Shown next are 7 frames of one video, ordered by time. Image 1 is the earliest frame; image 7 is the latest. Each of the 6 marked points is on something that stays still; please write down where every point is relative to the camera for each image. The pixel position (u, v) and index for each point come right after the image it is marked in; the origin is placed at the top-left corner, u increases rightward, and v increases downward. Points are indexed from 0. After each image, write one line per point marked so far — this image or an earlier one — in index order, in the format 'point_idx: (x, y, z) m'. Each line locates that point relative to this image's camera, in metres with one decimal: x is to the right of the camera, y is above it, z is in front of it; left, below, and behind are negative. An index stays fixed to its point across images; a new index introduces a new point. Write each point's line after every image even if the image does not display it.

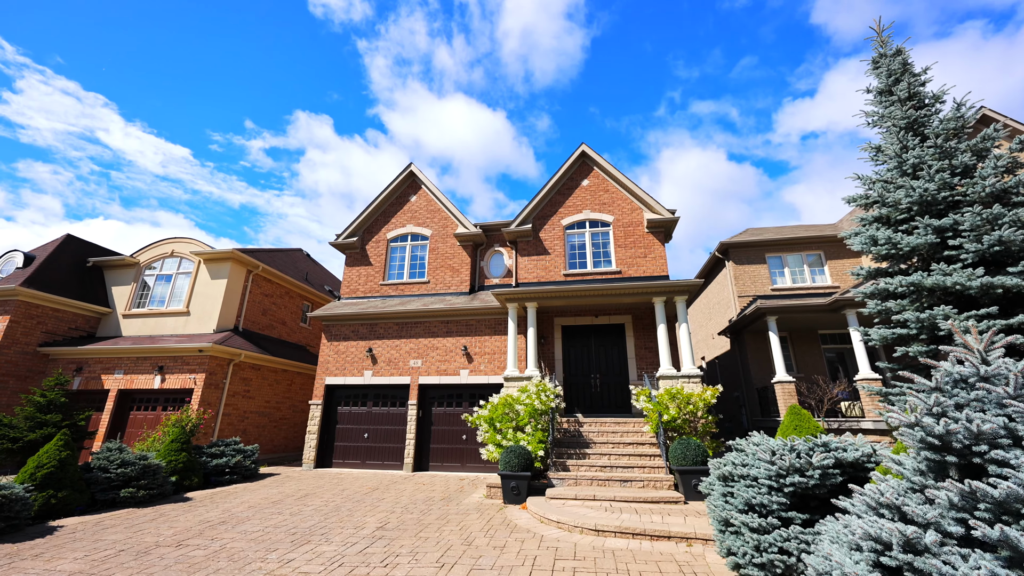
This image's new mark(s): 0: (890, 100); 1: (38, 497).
0: (+8.0, +4.0, +8.7) m
1: (-8.1, -3.6, +6.9) m
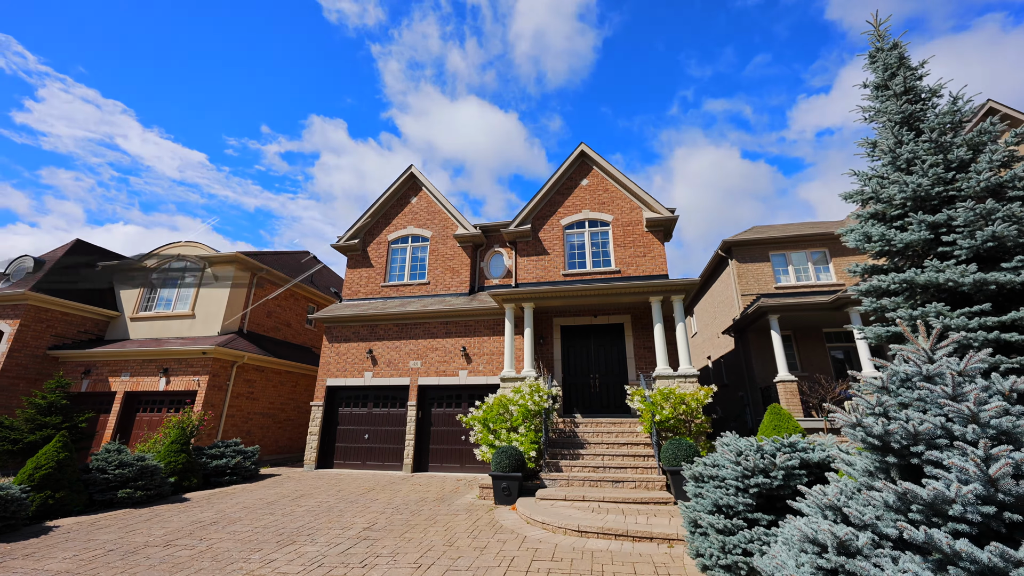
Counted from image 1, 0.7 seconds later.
0: (+7.8, +4.0, +8.5) m
1: (-8.3, -3.6, +7.1) m
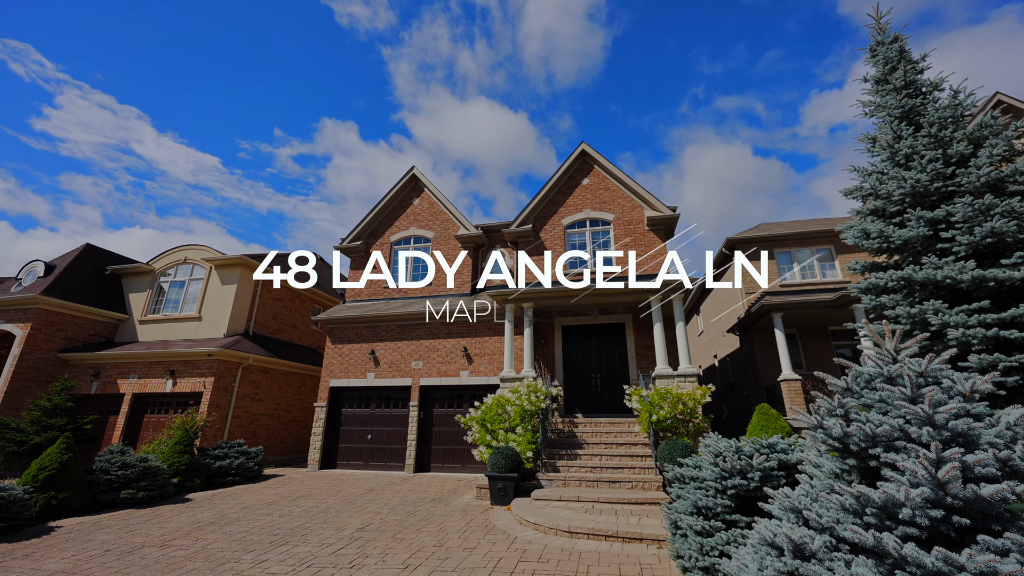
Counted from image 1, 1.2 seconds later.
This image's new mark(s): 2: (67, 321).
0: (+7.6, +4.1, +8.3) m
1: (-8.4, -3.7, +7.2) m
2: (-18.2, -1.3, +16.8) m
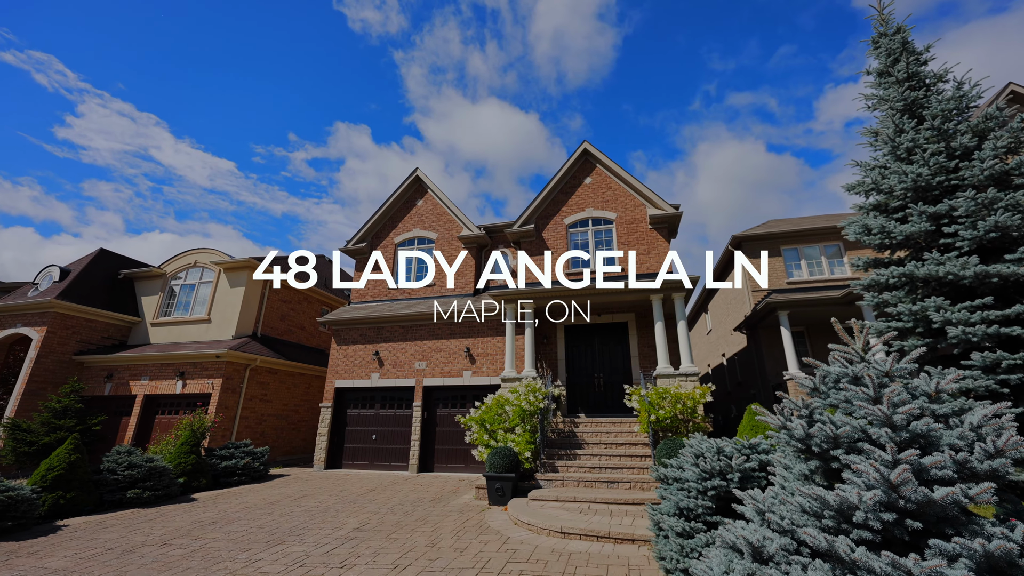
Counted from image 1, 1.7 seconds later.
0: (+7.5, +4.1, +8.2) m
1: (-8.4, -3.8, +7.4) m
2: (-18.1, -1.5, +17.3) m
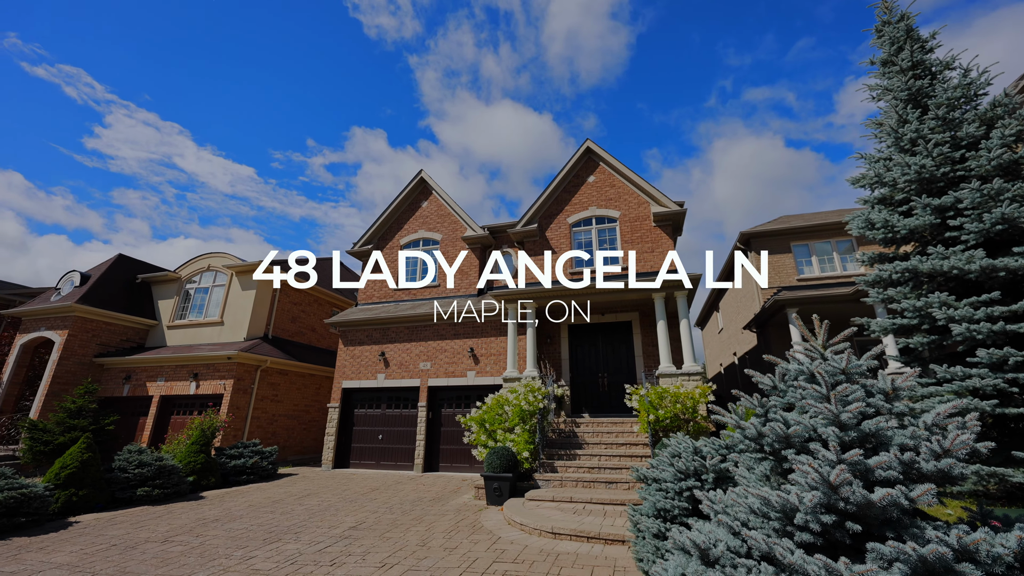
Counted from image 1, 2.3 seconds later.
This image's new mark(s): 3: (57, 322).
0: (+7.4, +4.2, +7.9) m
1: (-8.5, -3.9, +7.7) m
2: (-17.9, -1.7, +17.8) m
3: (-19.1, -1.4, +17.2) m
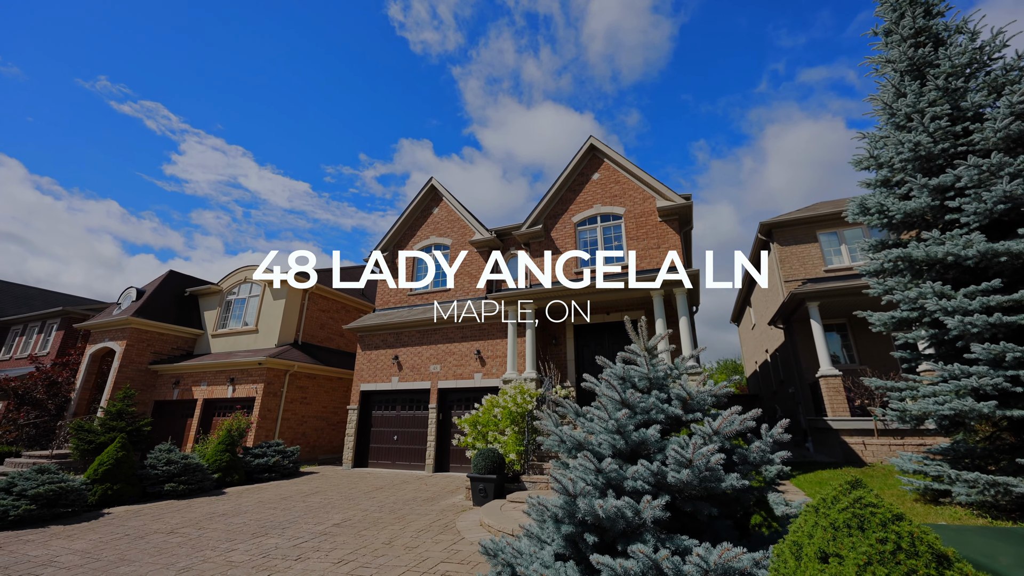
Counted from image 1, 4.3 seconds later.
0: (+6.7, +4.4, +7.3) m
1: (-8.8, -4.3, +8.7) m
2: (-17.2, -2.4, +19.7) m
3: (-18.4, -2.1, +19.1) m
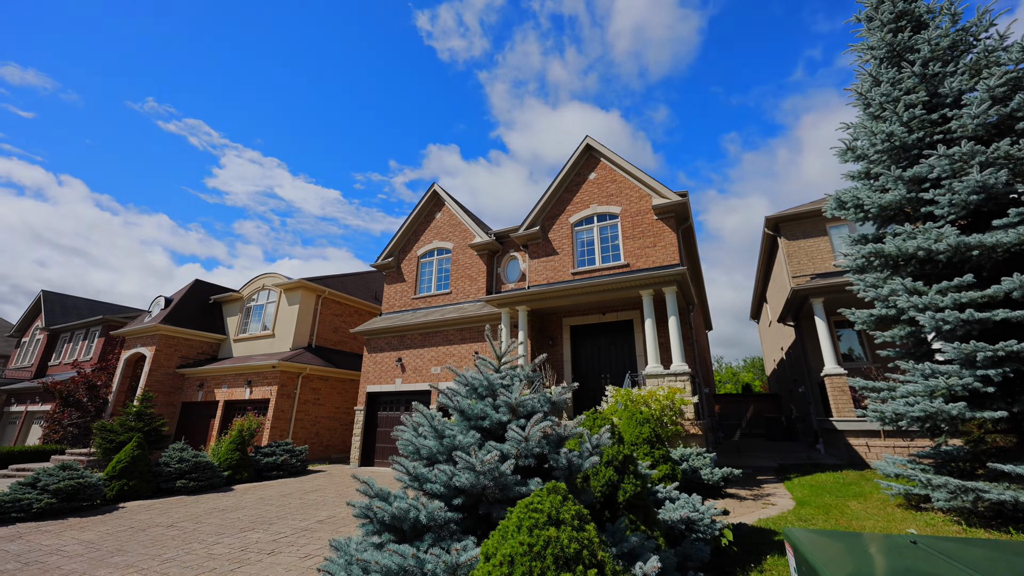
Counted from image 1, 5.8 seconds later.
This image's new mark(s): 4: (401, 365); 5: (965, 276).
0: (+6.1, +4.5, +7.1) m
1: (-9.1, -4.5, +9.3) m
2: (-16.8, -2.8, +20.8) m
3: (-18.1, -2.6, +20.4) m
4: (-4.2, -3.0, +15.7) m
5: (+5.6, +0.1, +5.1) m
